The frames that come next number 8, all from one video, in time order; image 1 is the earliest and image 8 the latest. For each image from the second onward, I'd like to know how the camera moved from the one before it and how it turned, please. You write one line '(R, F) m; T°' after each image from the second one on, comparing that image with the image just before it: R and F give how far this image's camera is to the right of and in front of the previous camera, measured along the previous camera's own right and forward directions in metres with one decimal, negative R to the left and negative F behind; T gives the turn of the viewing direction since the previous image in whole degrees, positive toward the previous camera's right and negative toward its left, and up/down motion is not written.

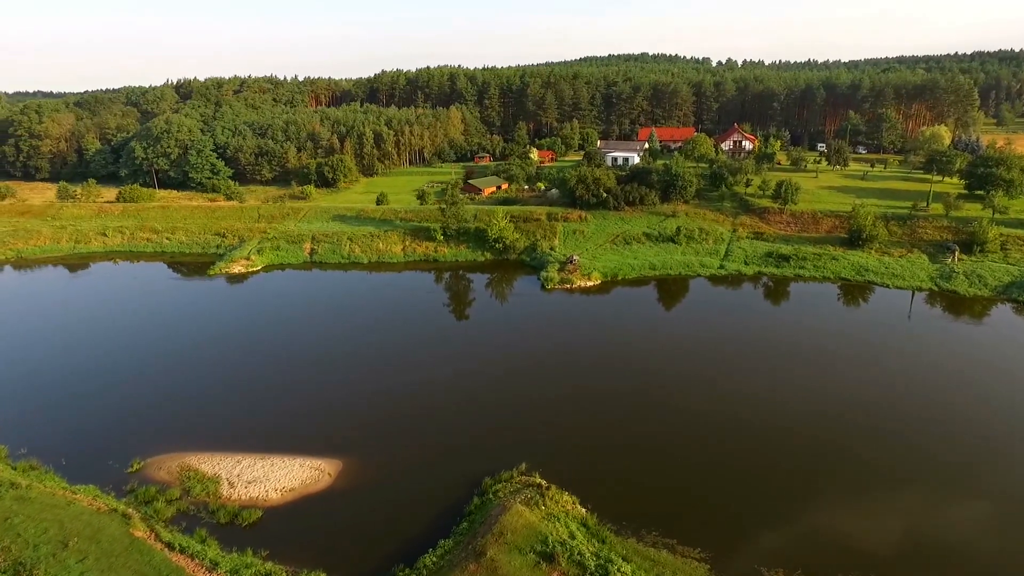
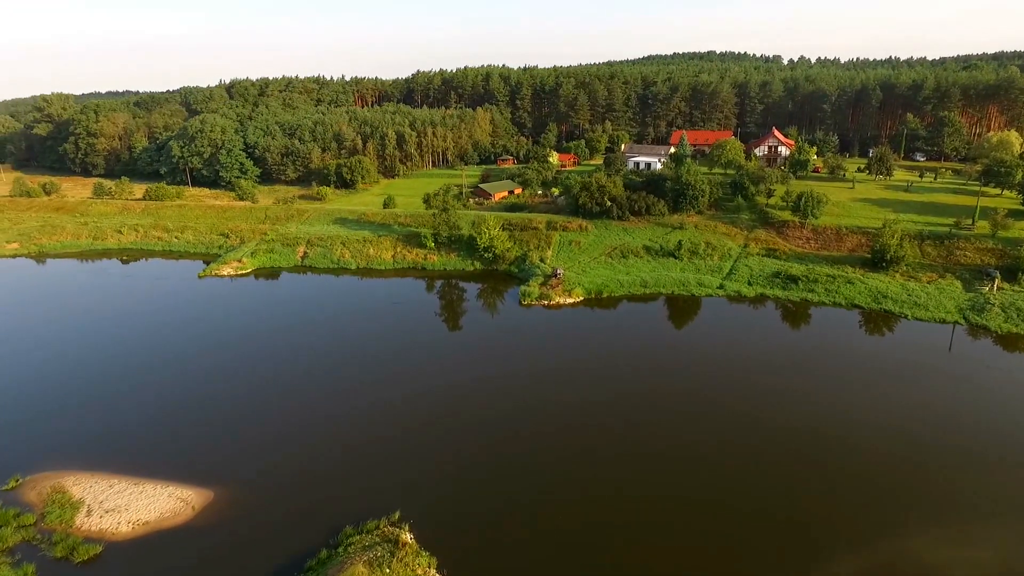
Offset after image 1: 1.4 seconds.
(+4.9, +2.1) m; -6°
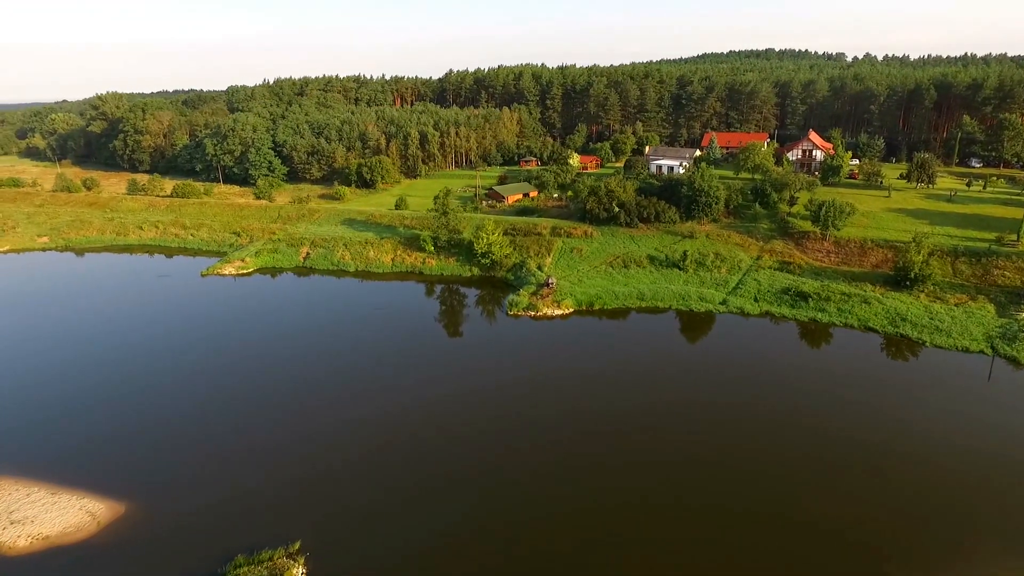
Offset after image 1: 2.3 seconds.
(+3.5, +1.5) m; -5°
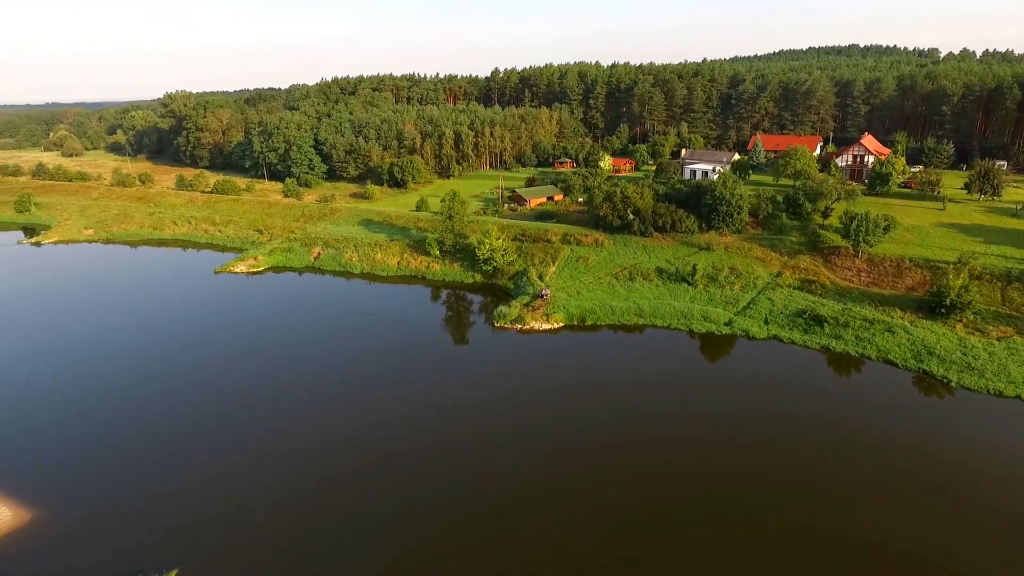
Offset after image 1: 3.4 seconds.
(+4.0, +1.6) m; -6°
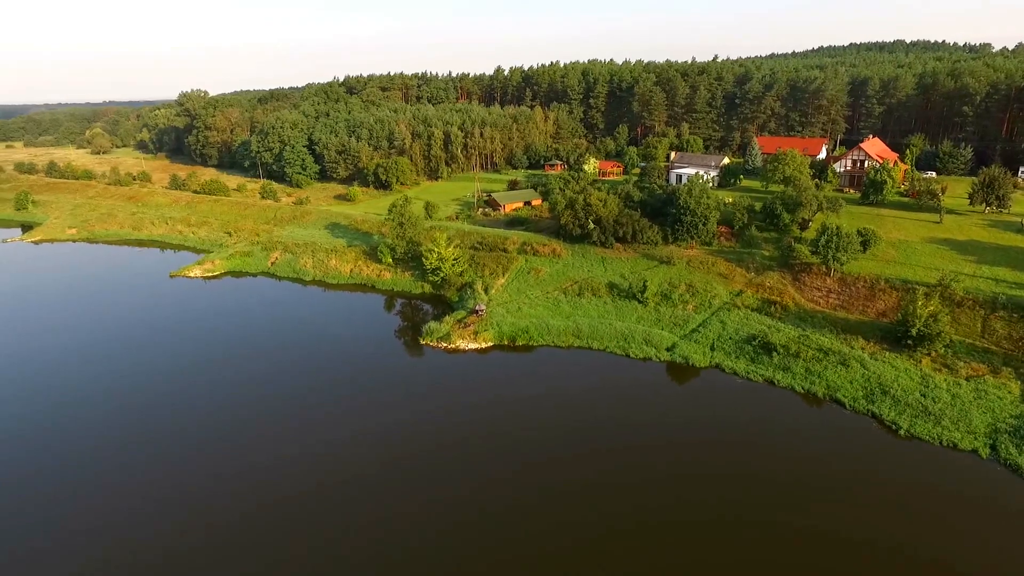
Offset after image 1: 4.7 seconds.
(+5.6, +2.4) m; -3°
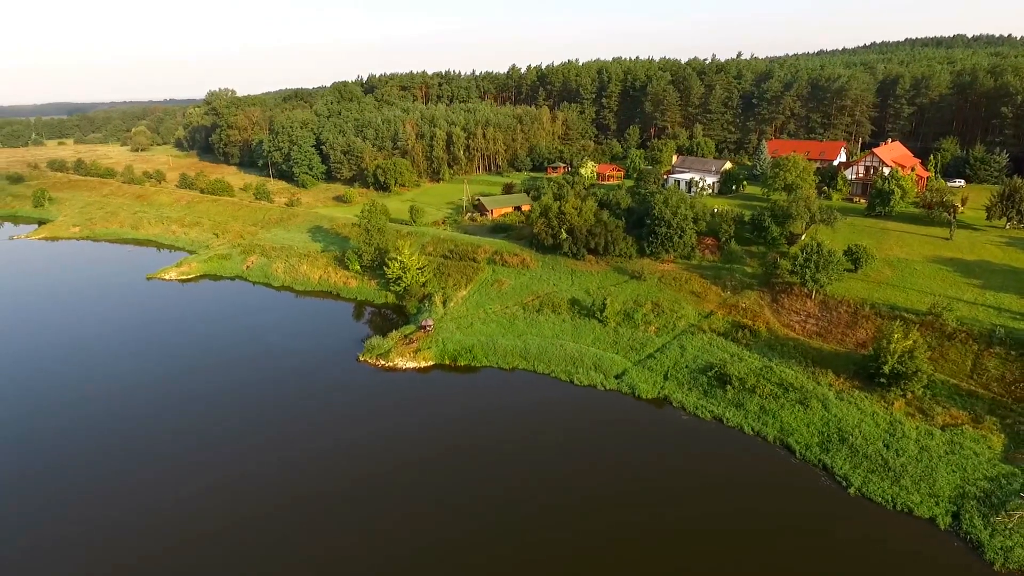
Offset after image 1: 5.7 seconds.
(+4.6, +2.1) m; -4°
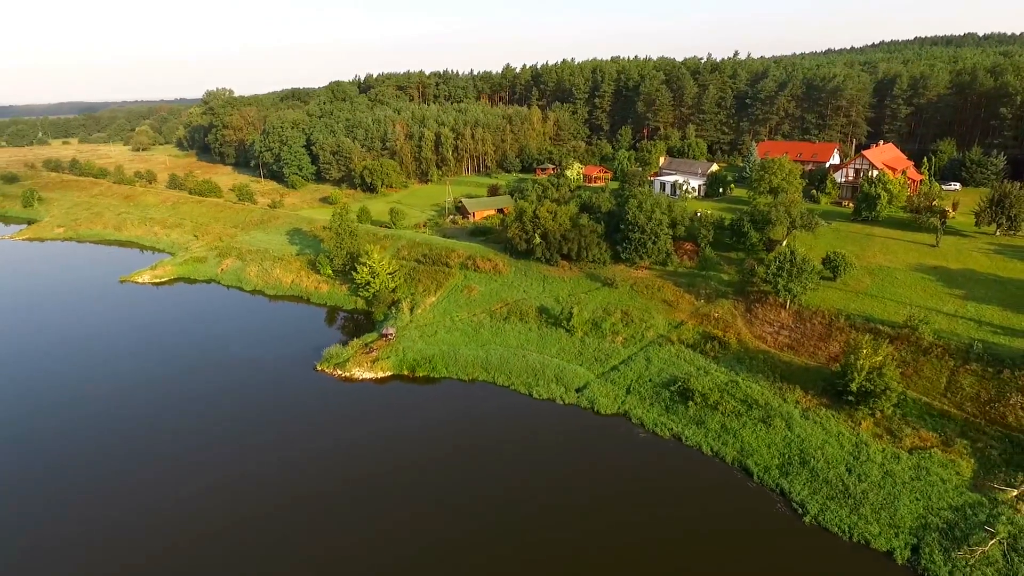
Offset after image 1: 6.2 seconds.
(+2.2, +1.0) m; -1°
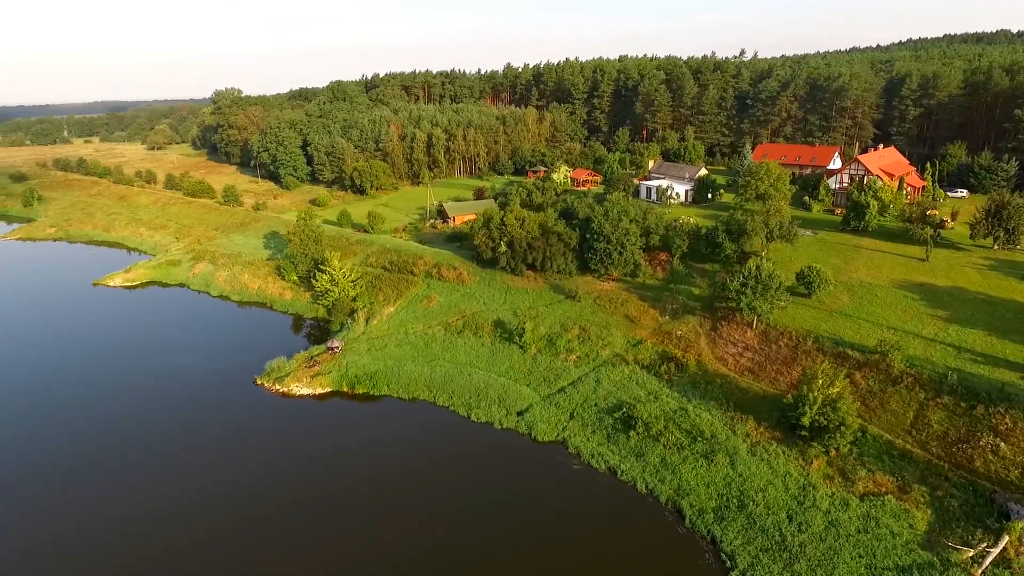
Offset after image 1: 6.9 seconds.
(+3.3, +1.5) m; -2°
